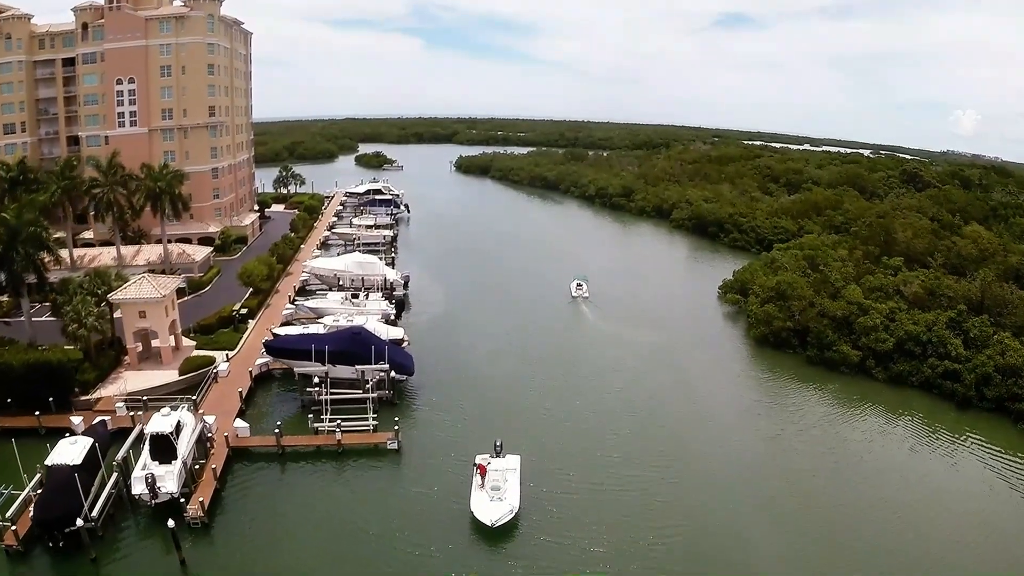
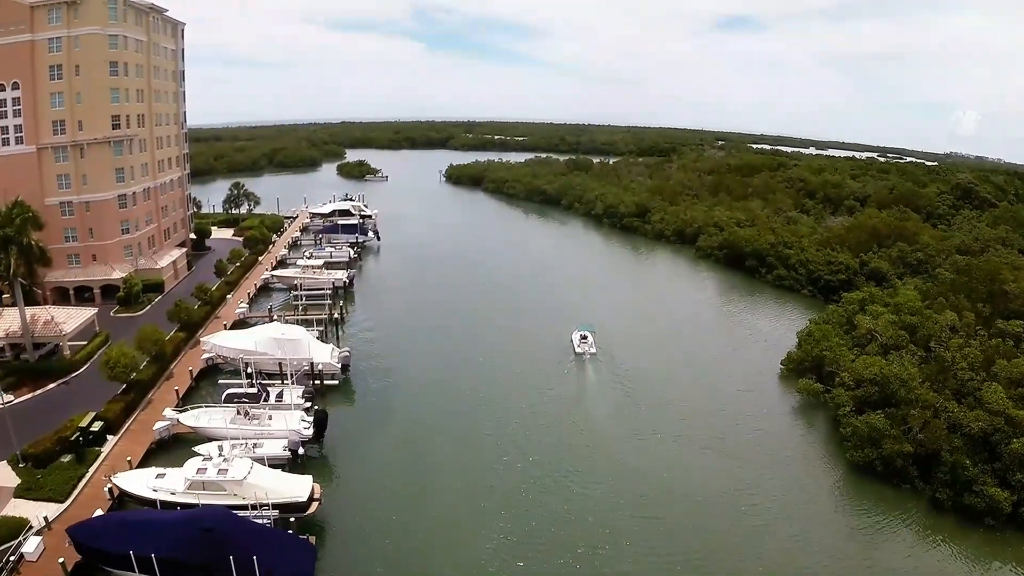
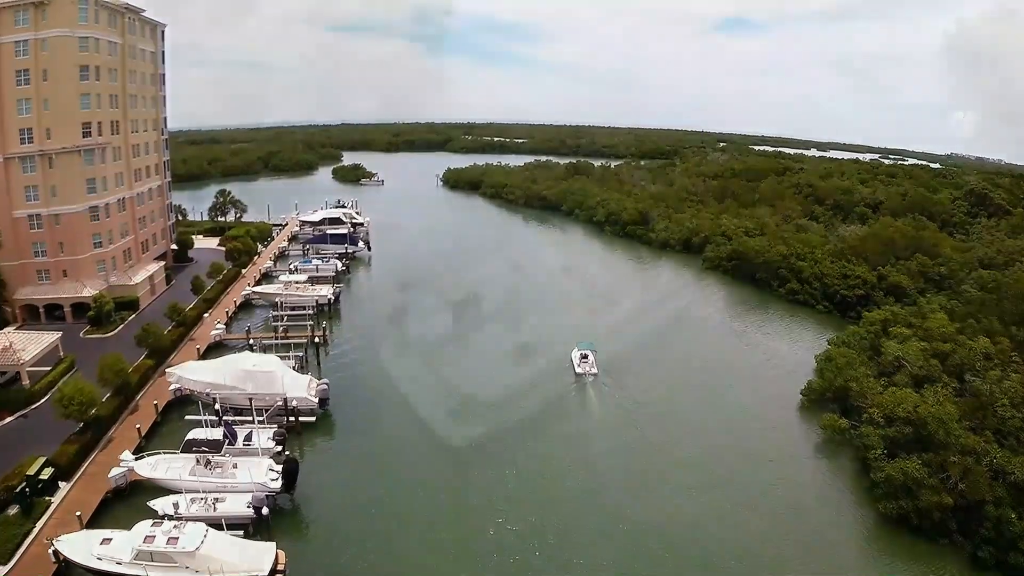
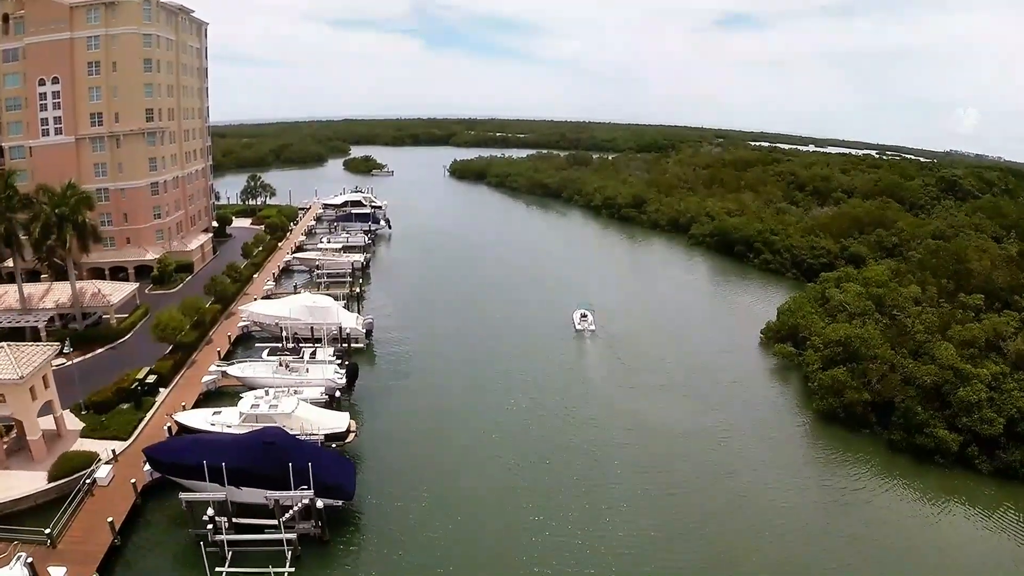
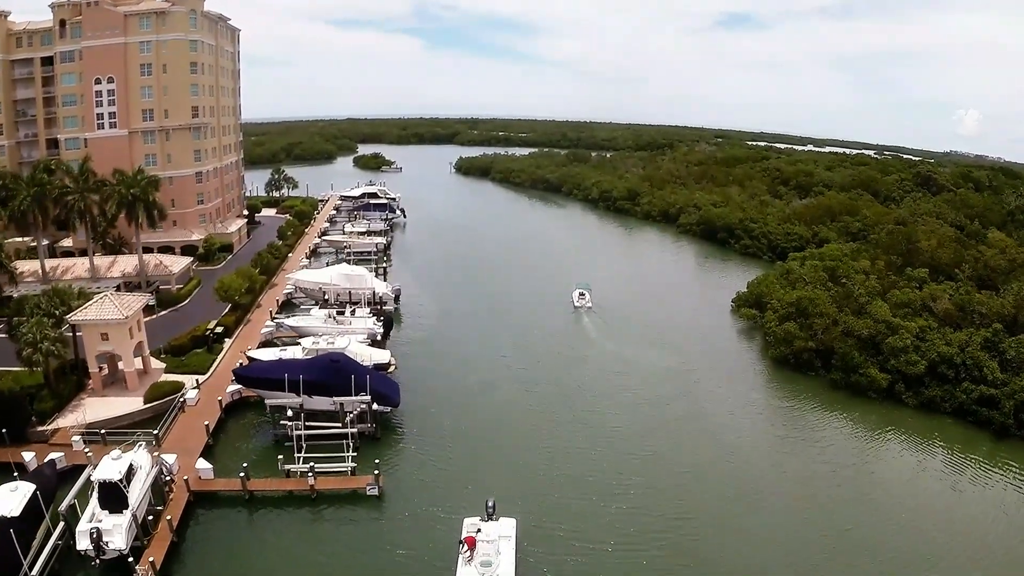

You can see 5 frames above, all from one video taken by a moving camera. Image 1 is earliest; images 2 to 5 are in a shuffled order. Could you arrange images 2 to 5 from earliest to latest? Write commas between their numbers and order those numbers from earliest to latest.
5, 4, 2, 3
